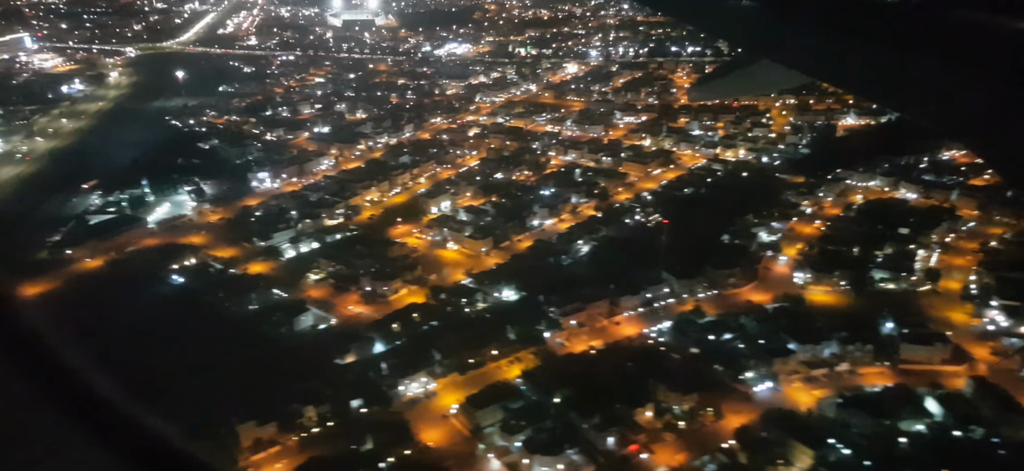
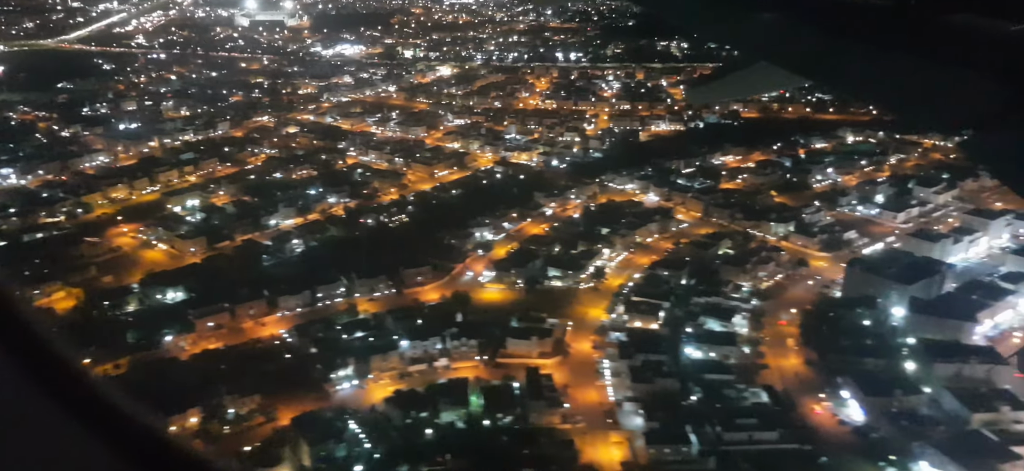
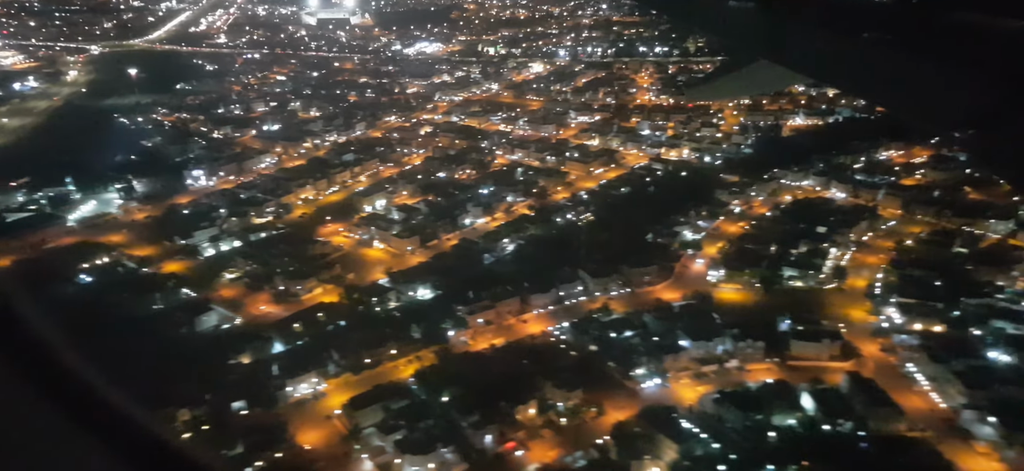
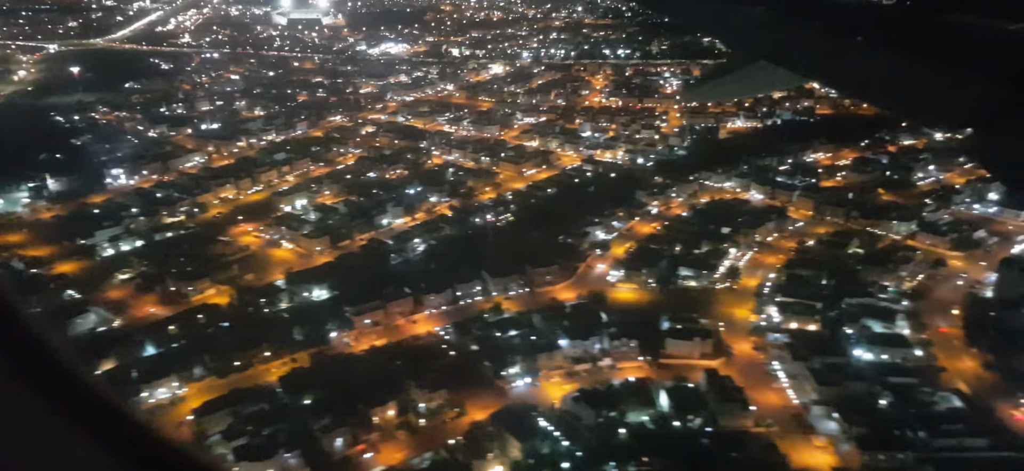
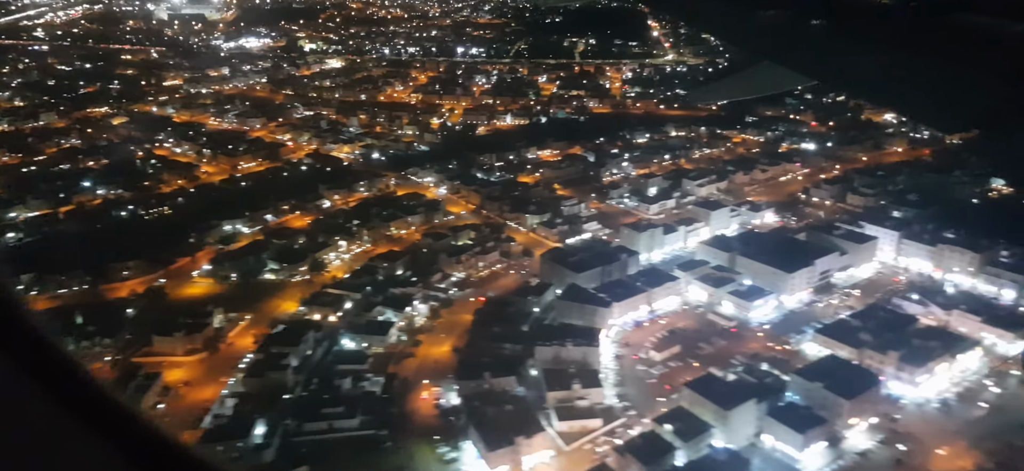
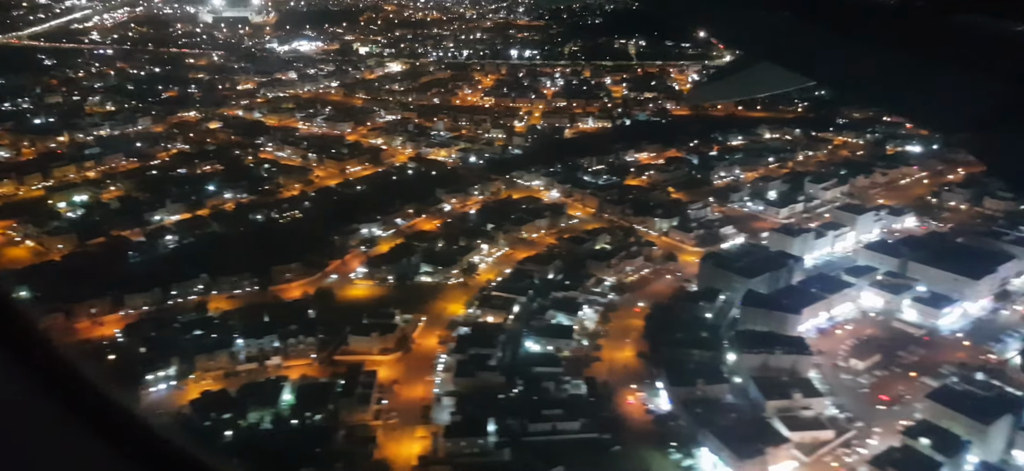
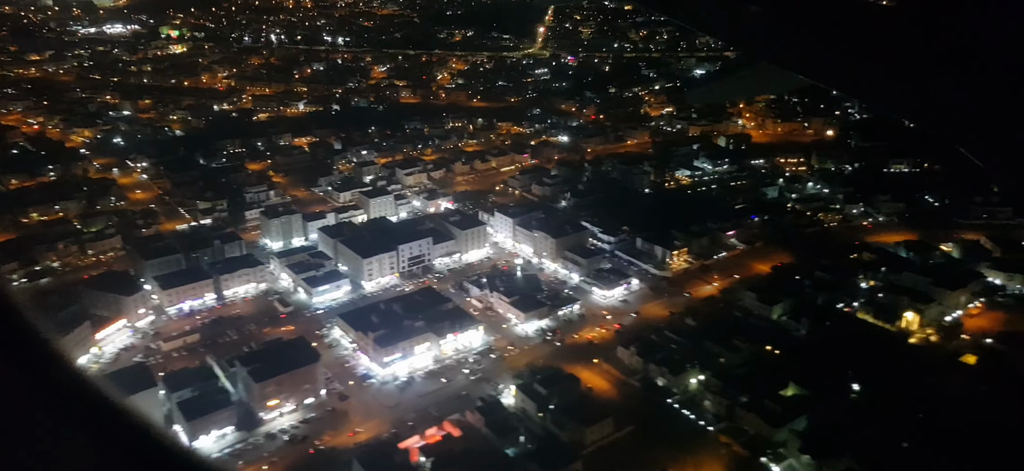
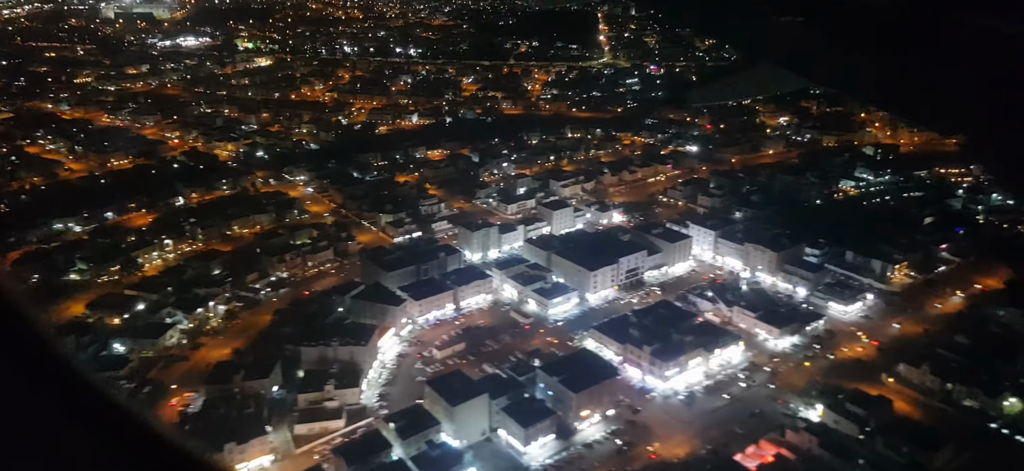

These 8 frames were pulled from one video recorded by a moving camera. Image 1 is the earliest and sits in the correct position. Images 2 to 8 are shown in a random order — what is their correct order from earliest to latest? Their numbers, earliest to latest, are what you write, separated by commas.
3, 4, 2, 6, 5, 8, 7
